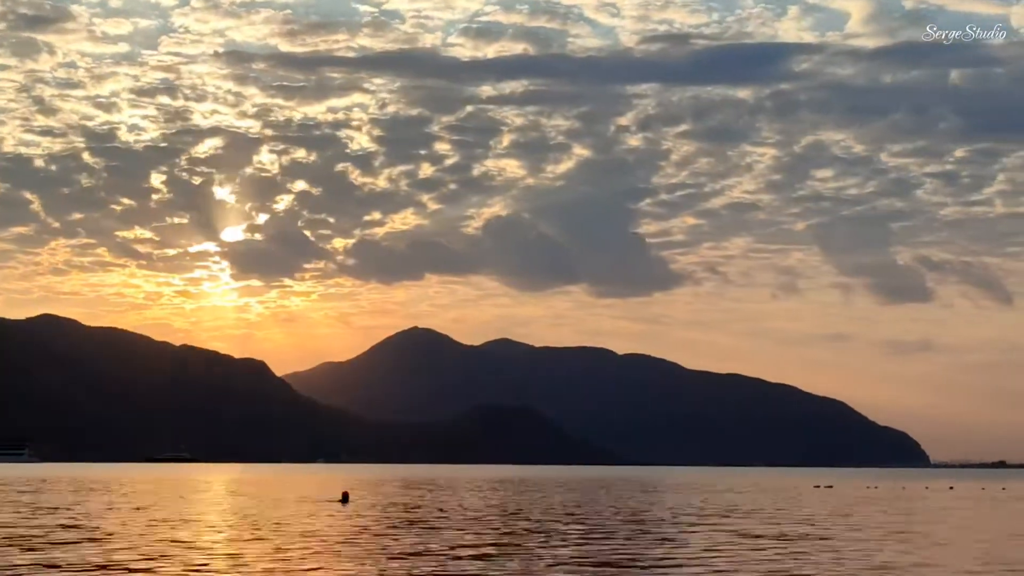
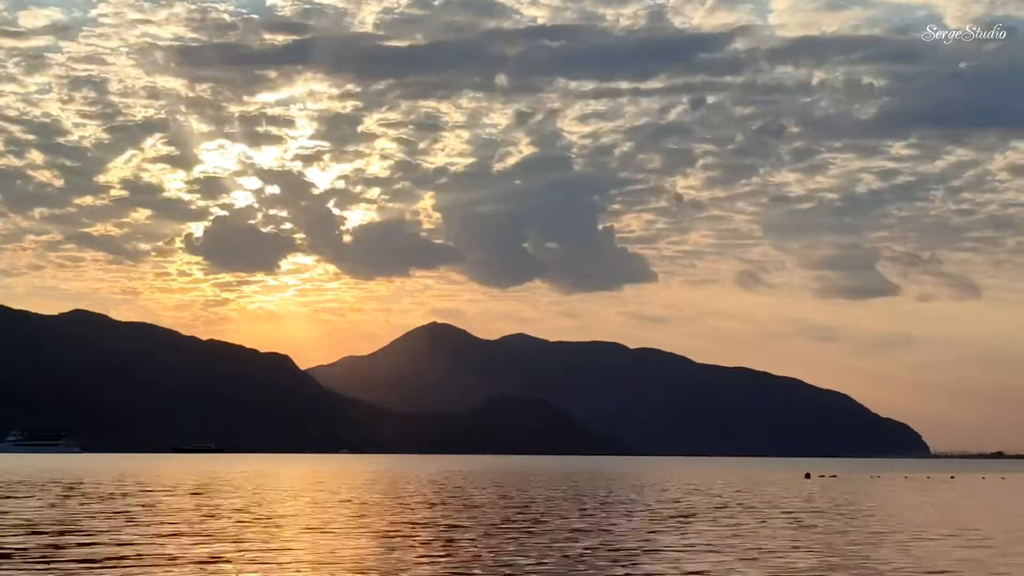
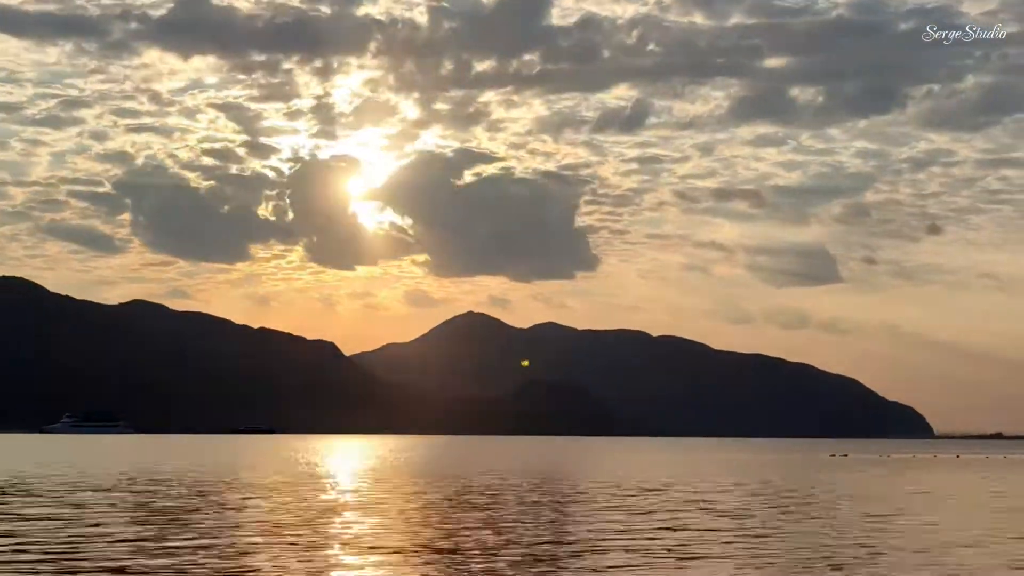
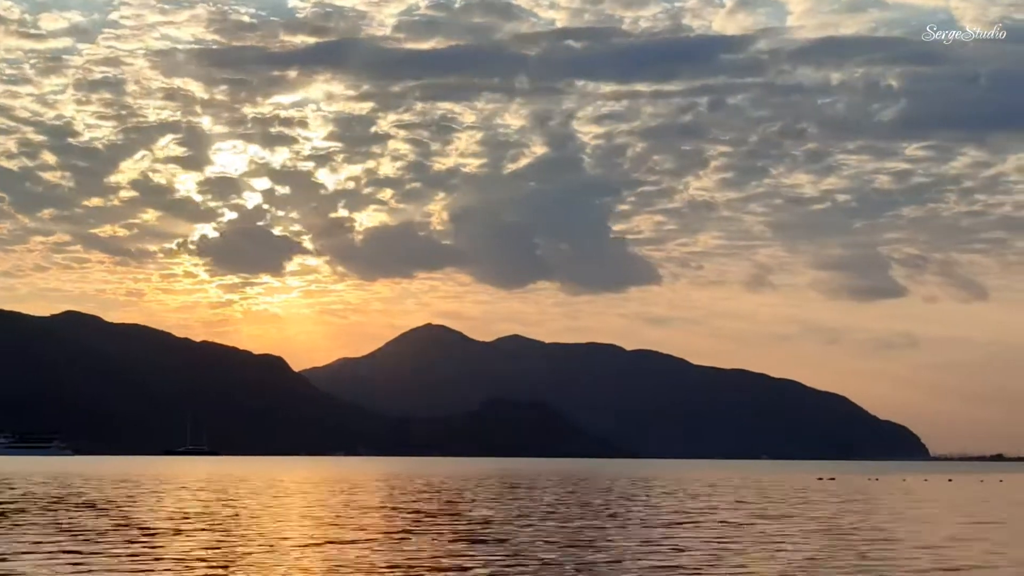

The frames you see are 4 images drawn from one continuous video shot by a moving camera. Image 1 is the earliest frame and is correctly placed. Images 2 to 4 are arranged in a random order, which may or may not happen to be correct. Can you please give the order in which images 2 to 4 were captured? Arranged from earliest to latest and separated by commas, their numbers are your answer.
4, 2, 3
